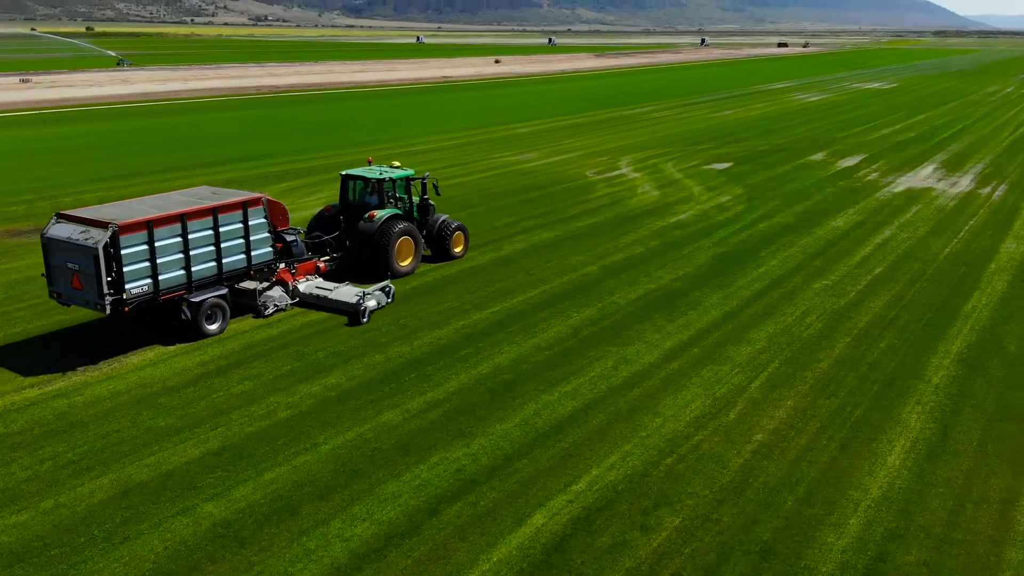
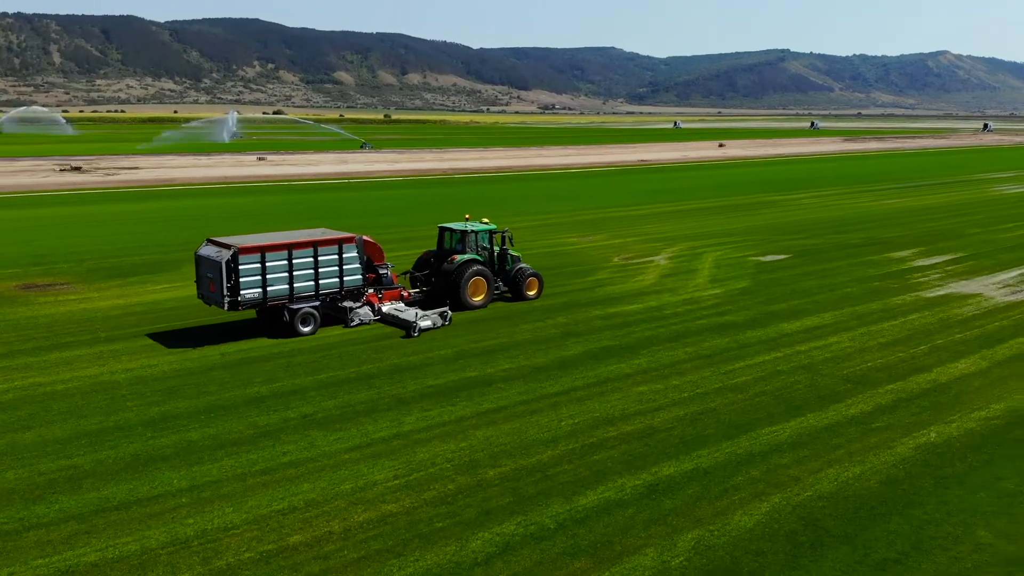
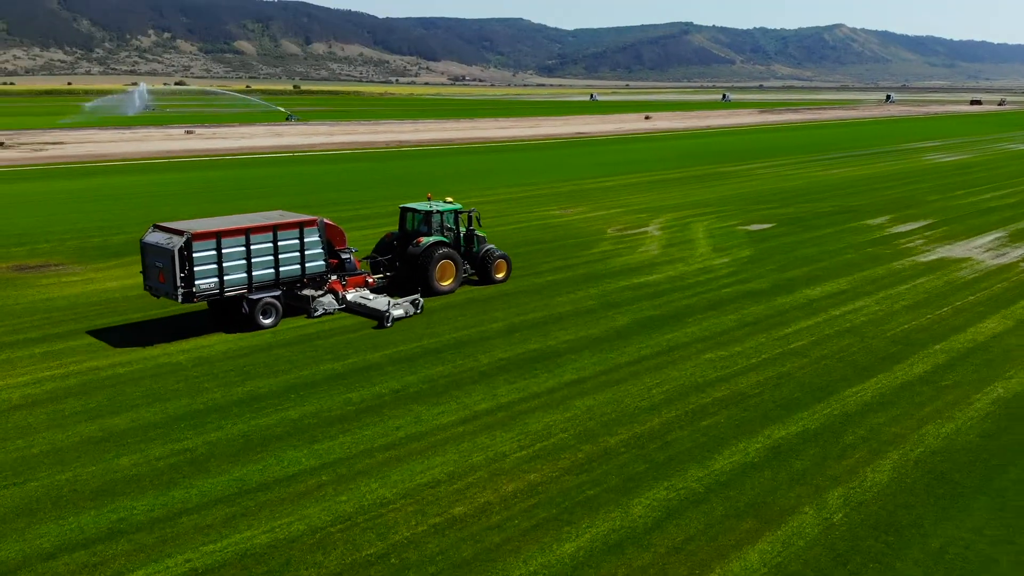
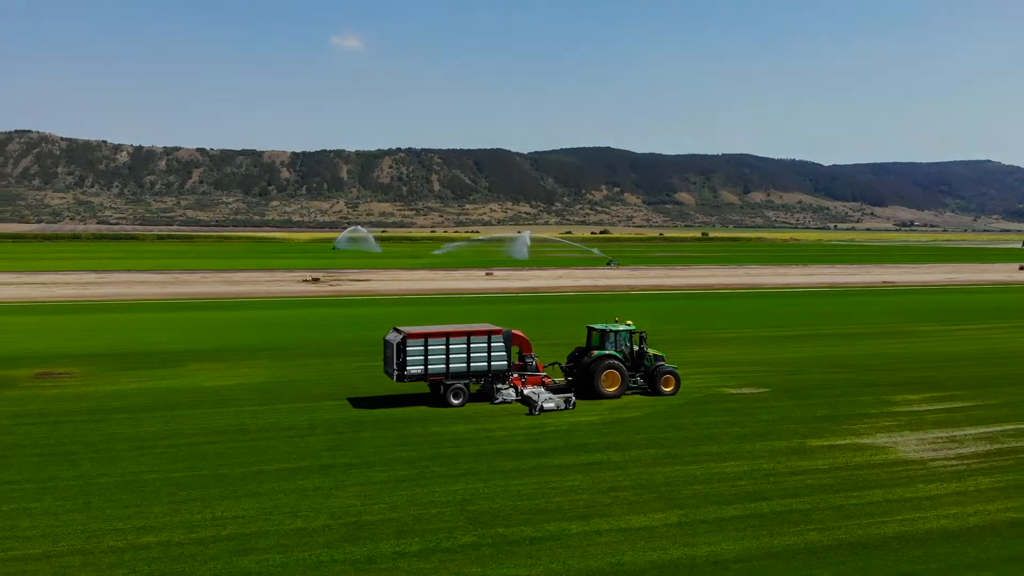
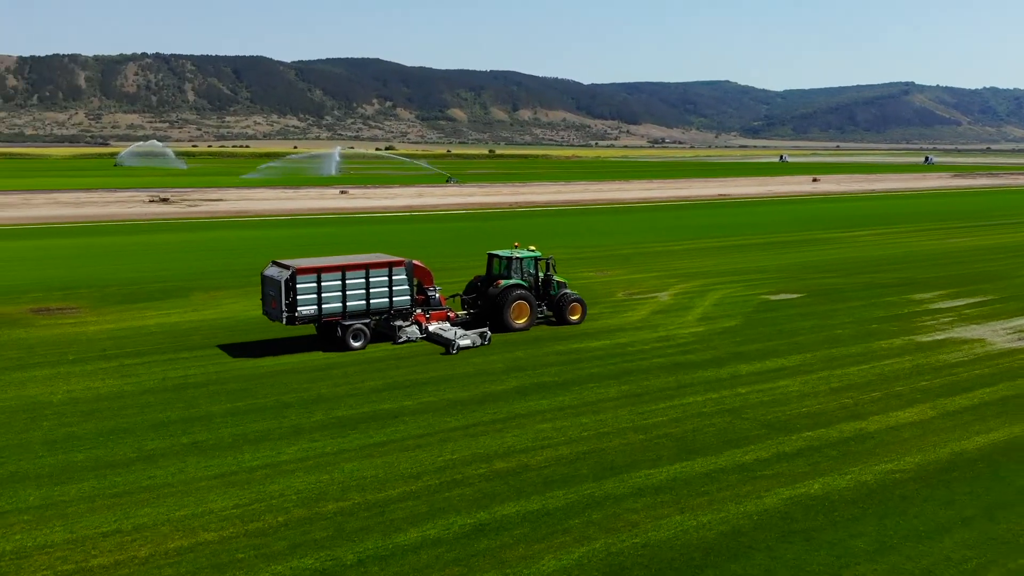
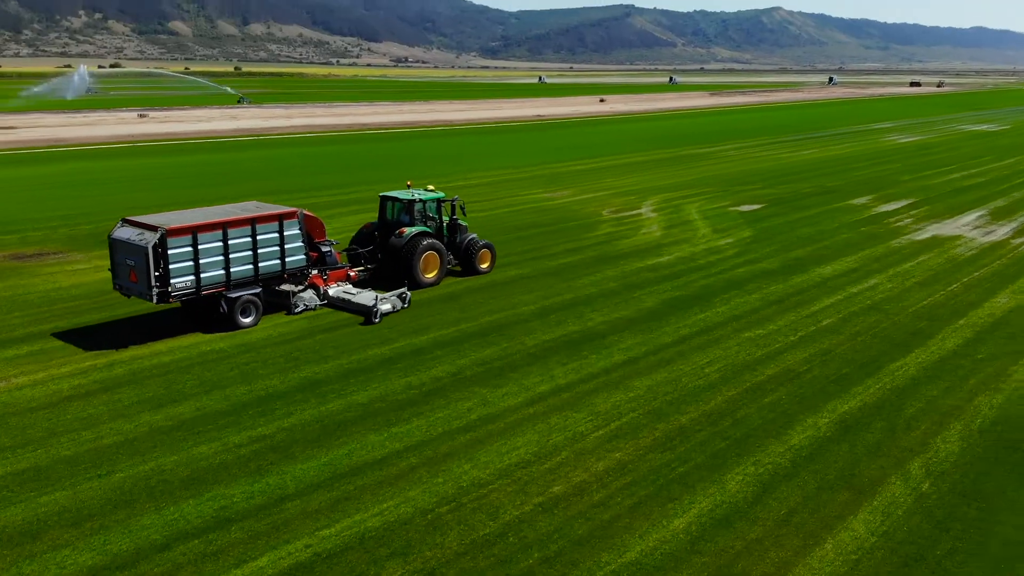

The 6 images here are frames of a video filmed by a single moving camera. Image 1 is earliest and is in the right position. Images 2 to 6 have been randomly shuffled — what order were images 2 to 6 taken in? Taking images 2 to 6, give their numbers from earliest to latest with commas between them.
6, 3, 2, 5, 4
